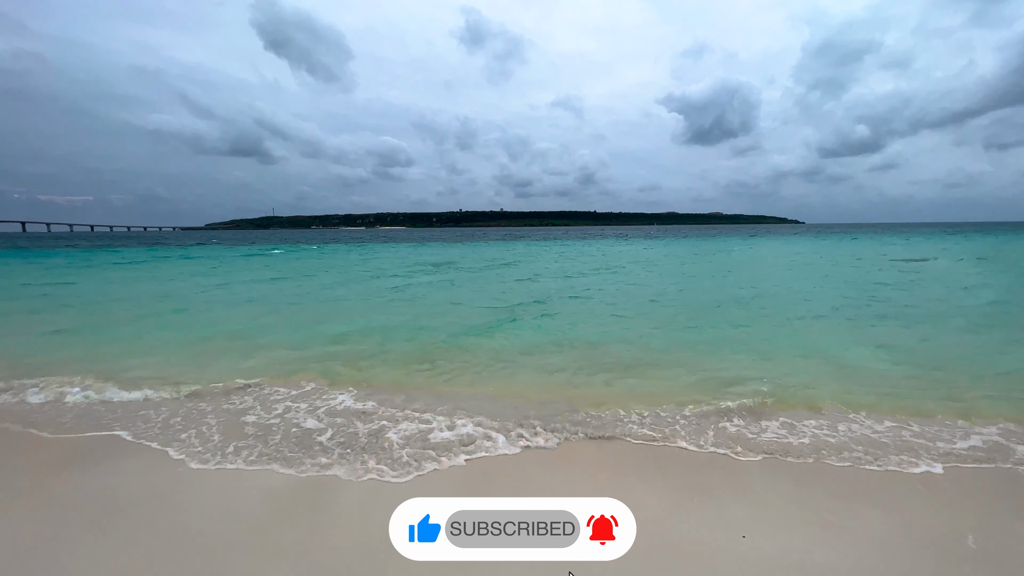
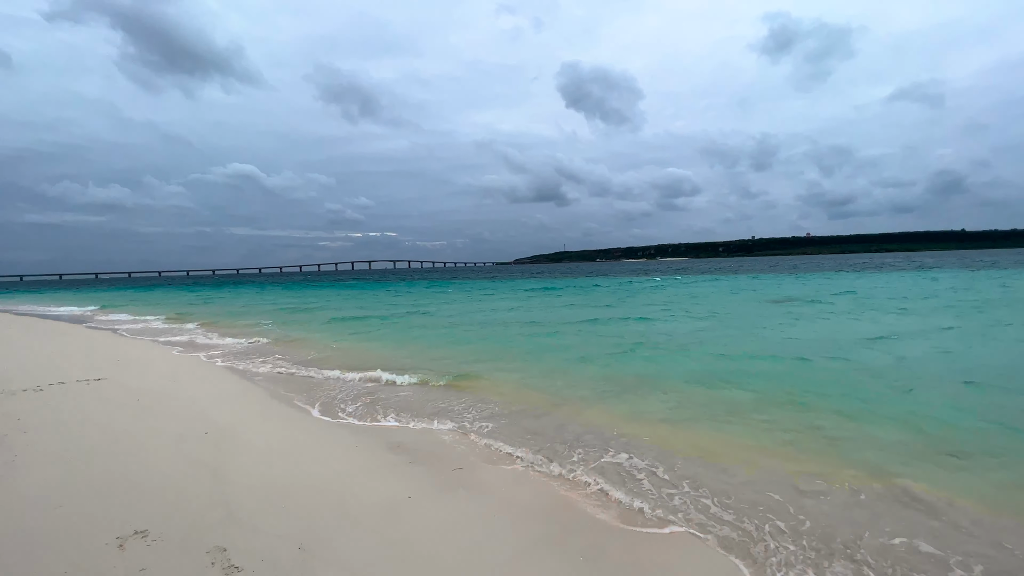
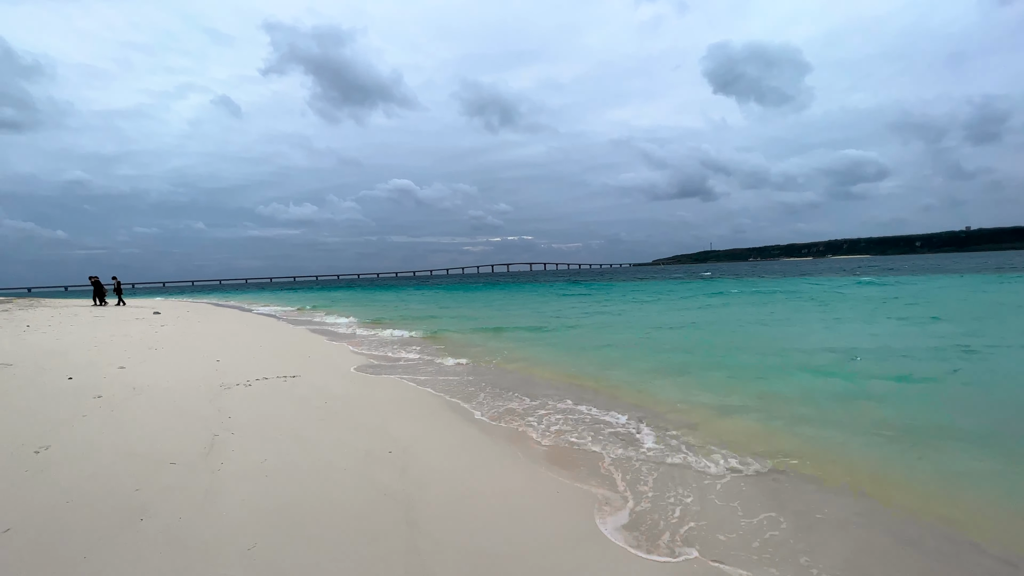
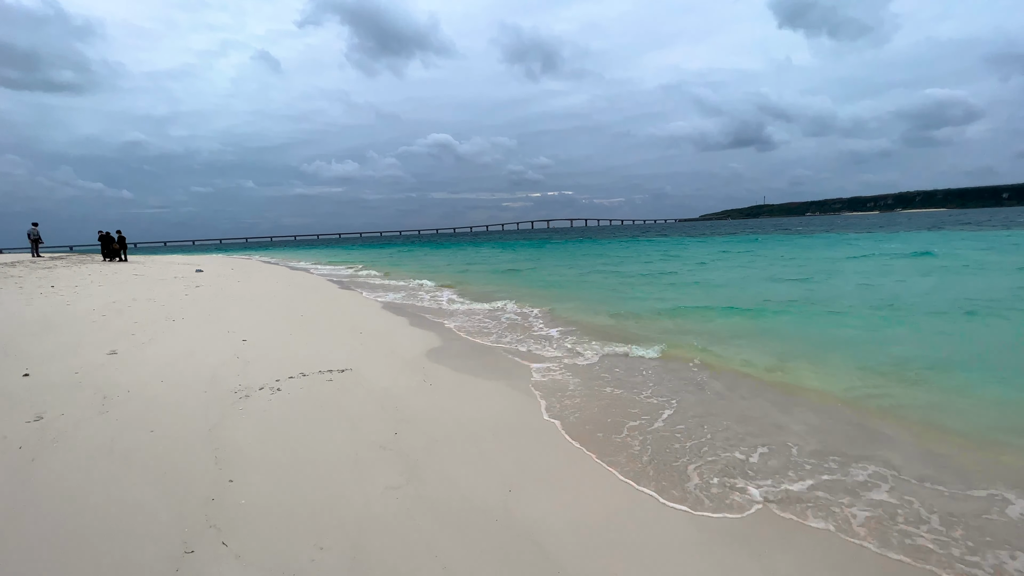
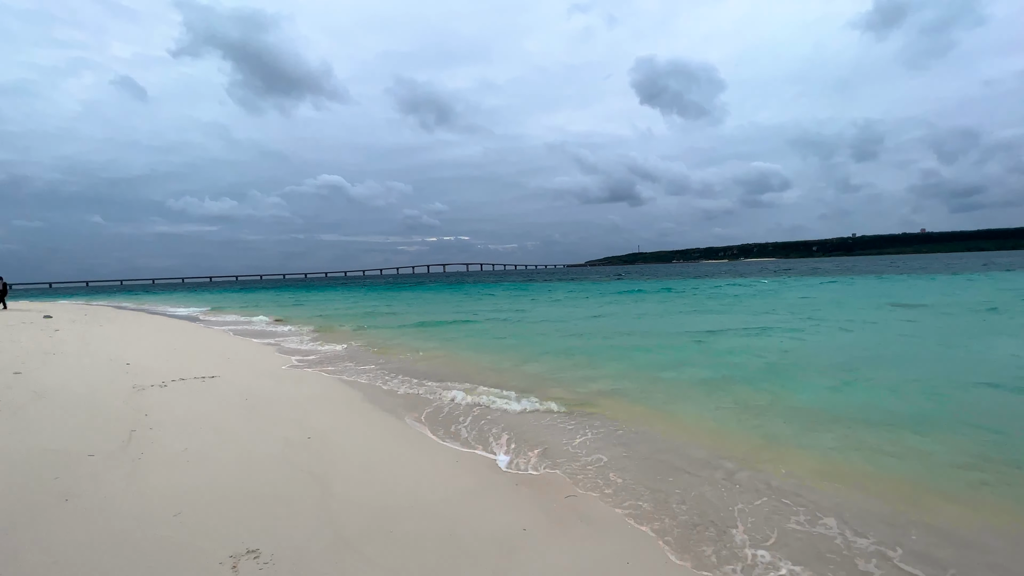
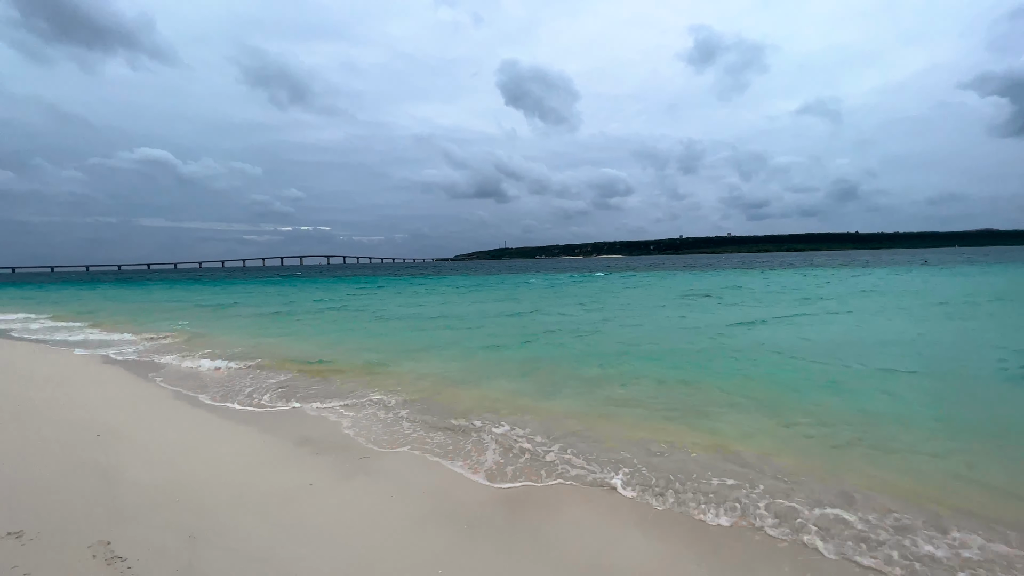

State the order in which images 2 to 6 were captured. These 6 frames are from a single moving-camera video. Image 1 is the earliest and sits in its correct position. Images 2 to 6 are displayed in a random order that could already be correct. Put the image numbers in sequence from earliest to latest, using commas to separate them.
6, 2, 5, 3, 4
